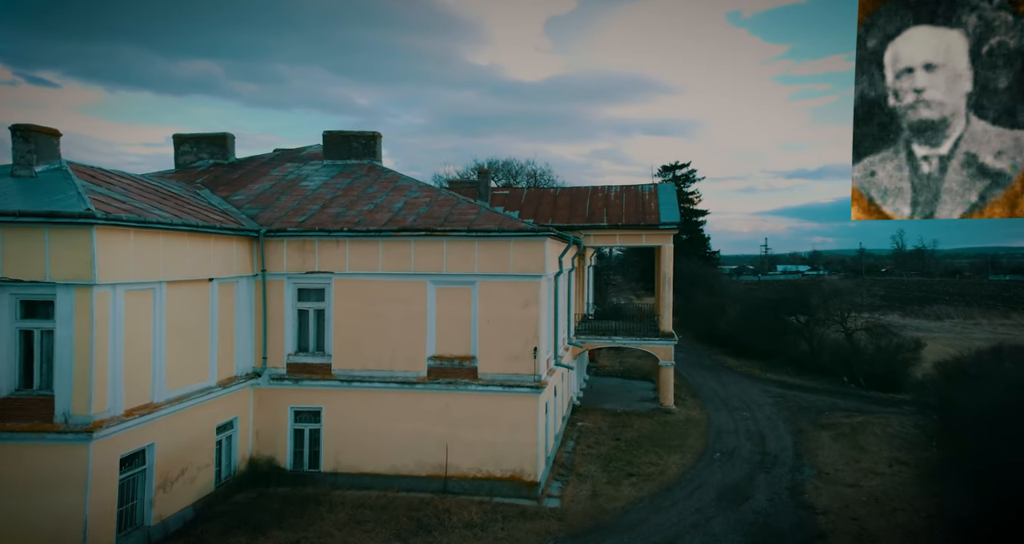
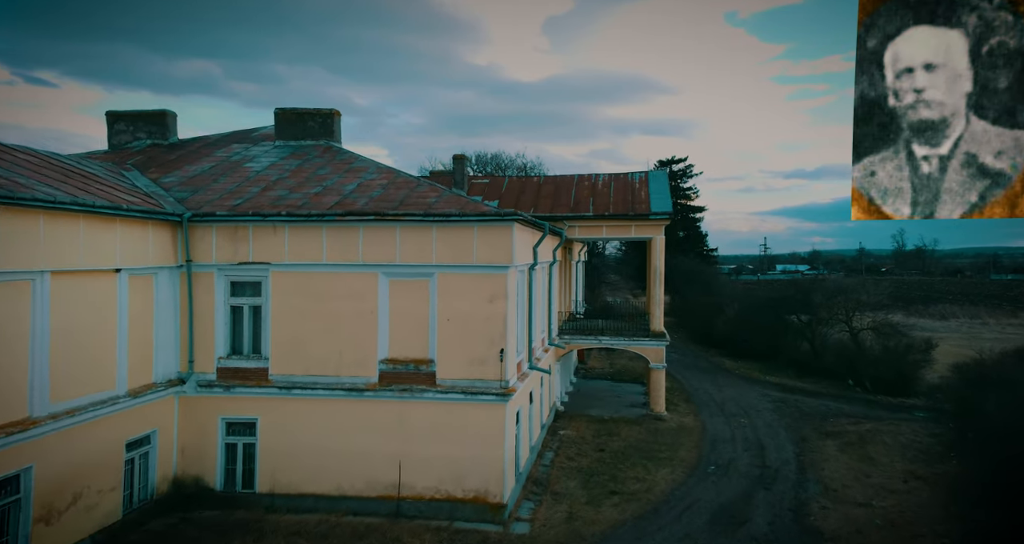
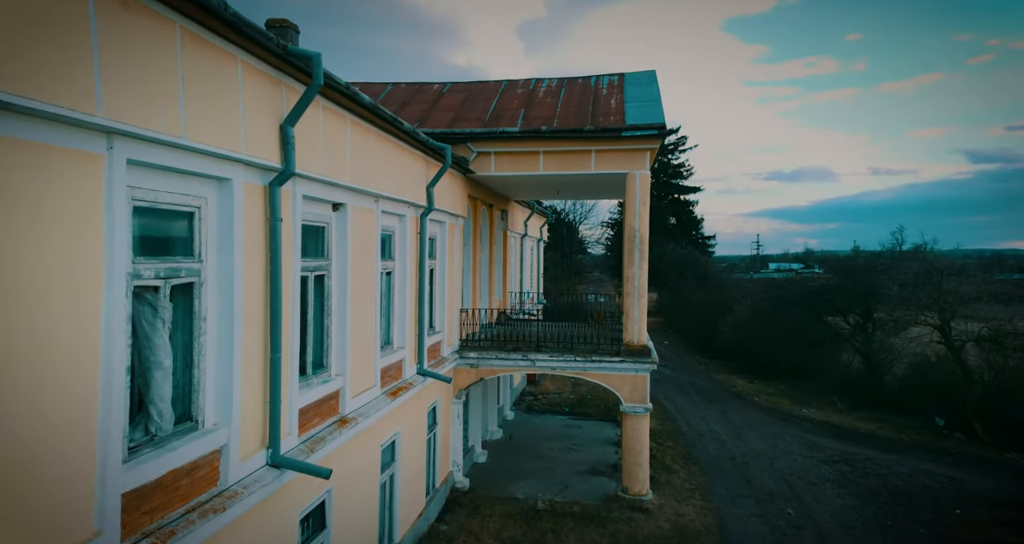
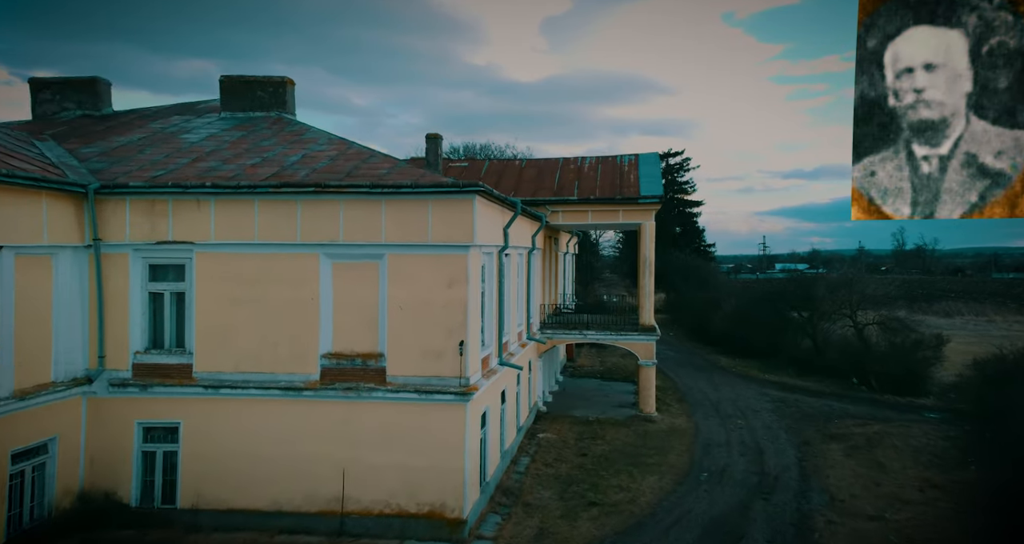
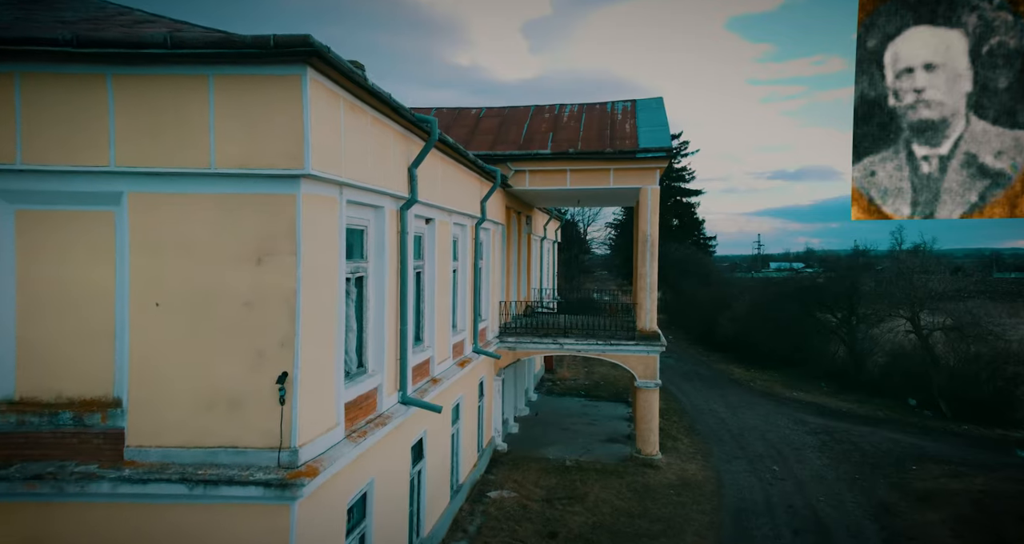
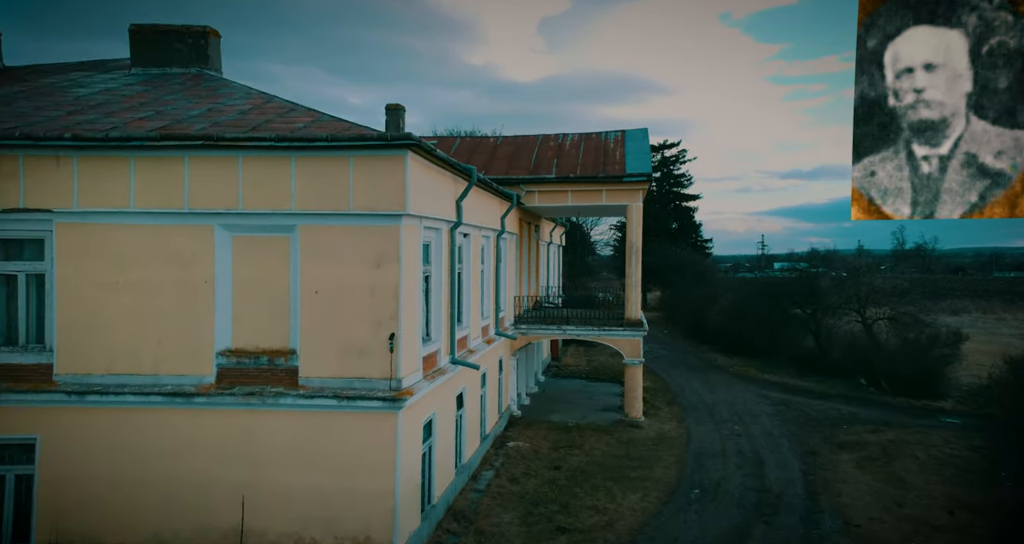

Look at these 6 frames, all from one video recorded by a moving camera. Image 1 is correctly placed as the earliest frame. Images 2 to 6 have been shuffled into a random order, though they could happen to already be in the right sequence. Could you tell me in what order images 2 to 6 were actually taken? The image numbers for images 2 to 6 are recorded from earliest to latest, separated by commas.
2, 4, 6, 5, 3
